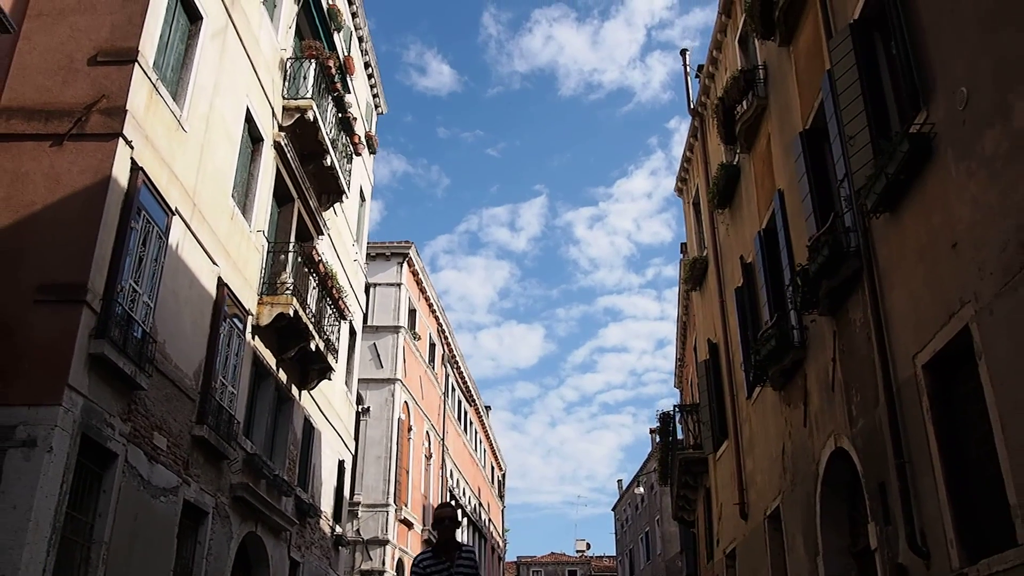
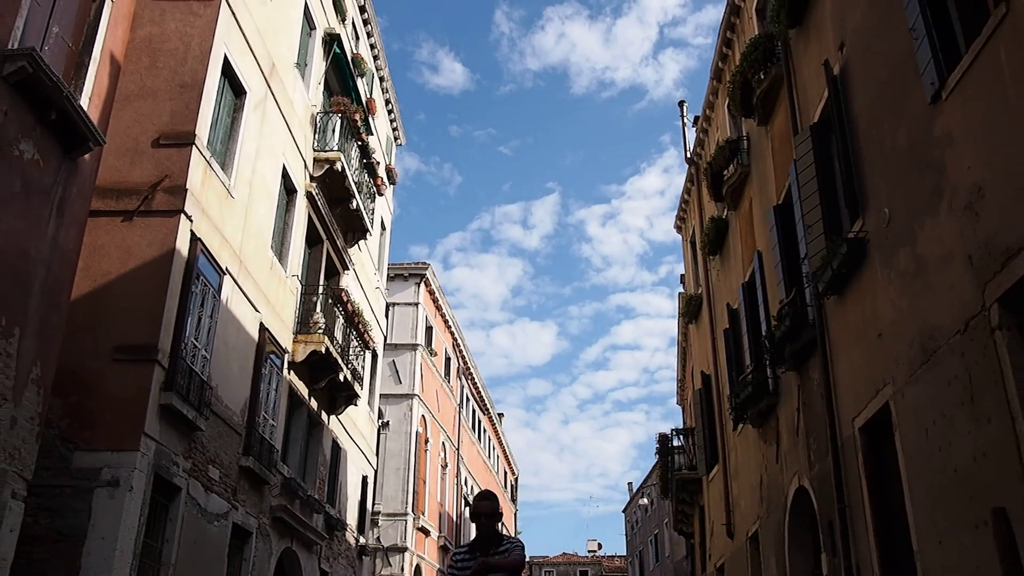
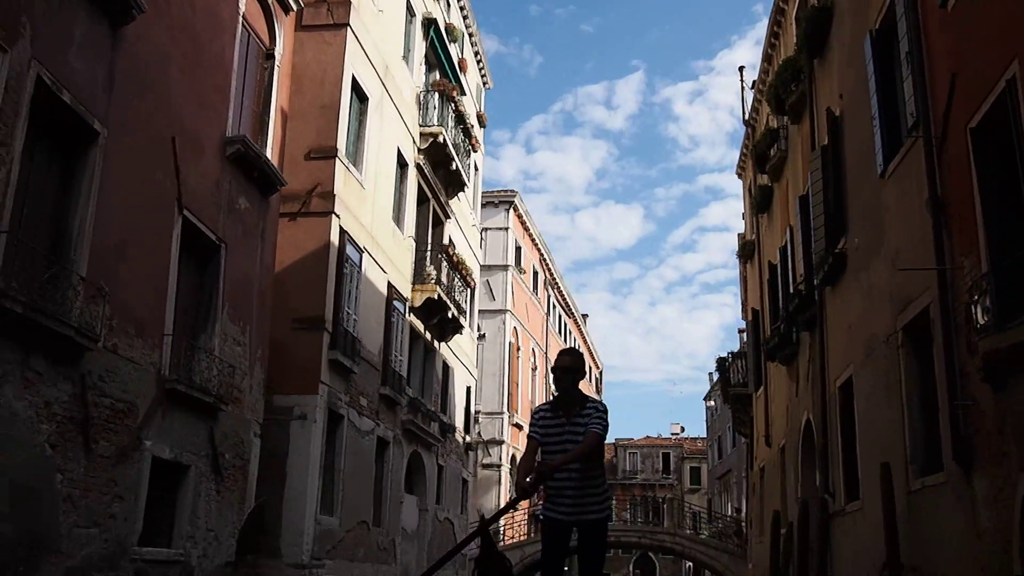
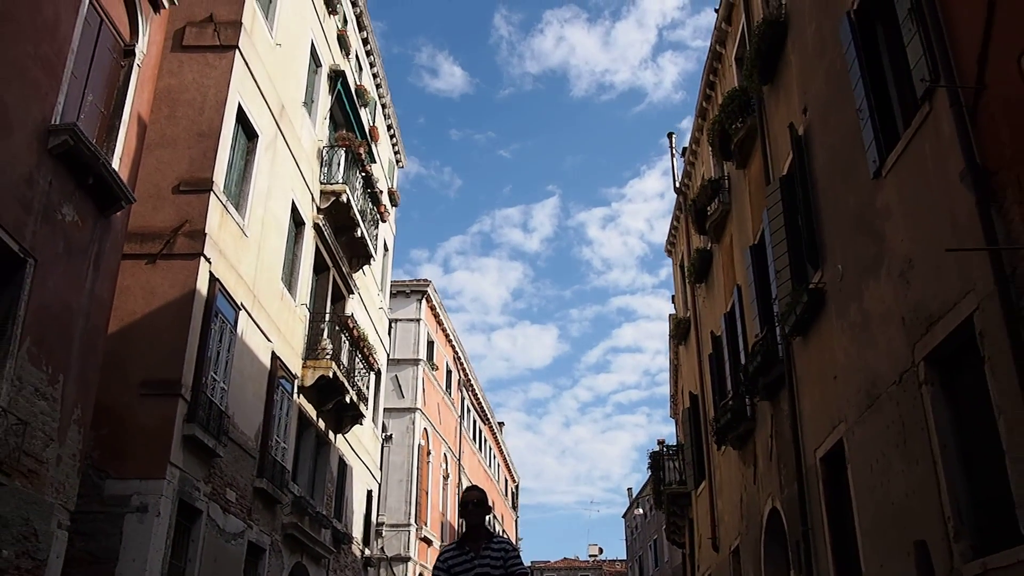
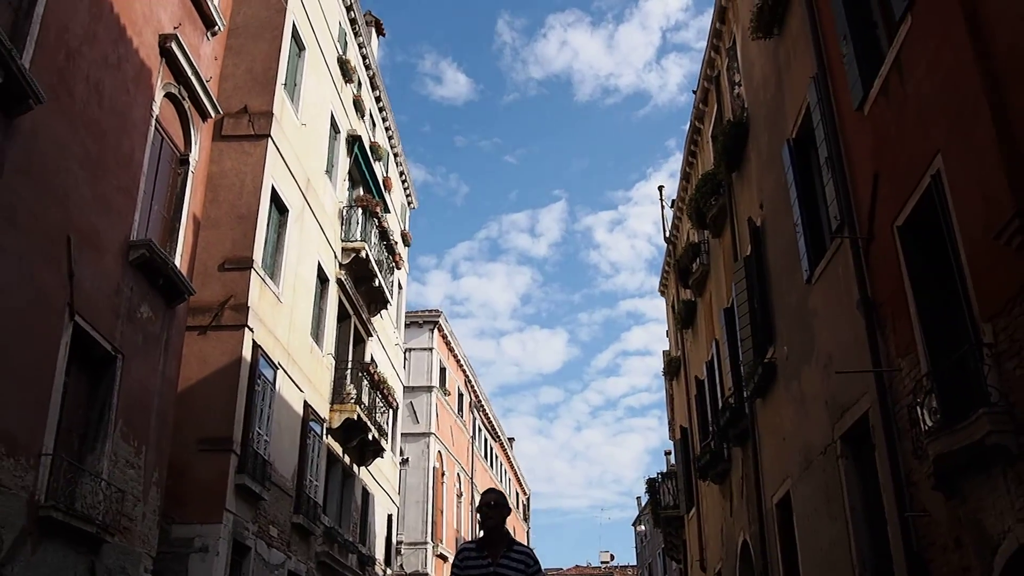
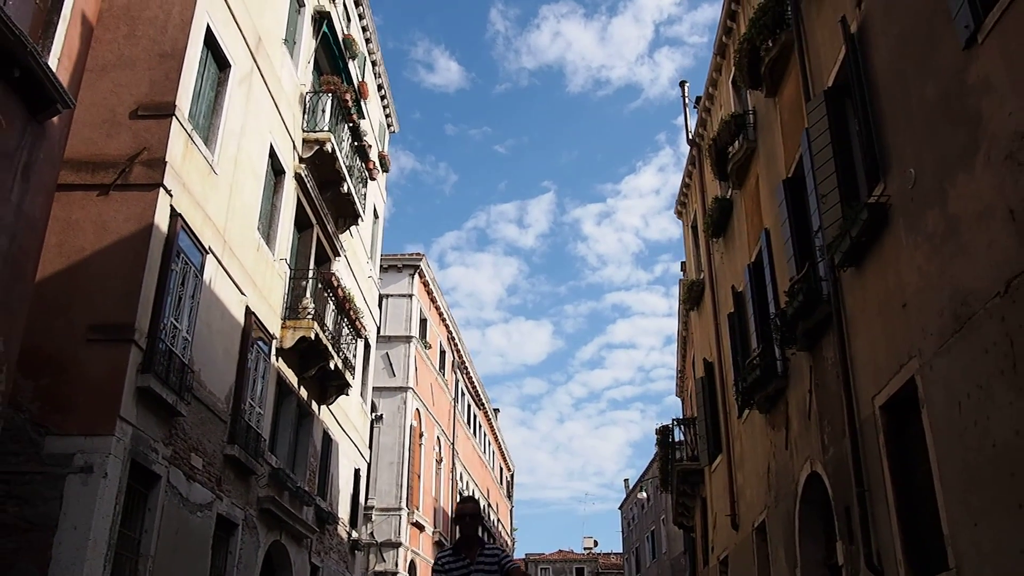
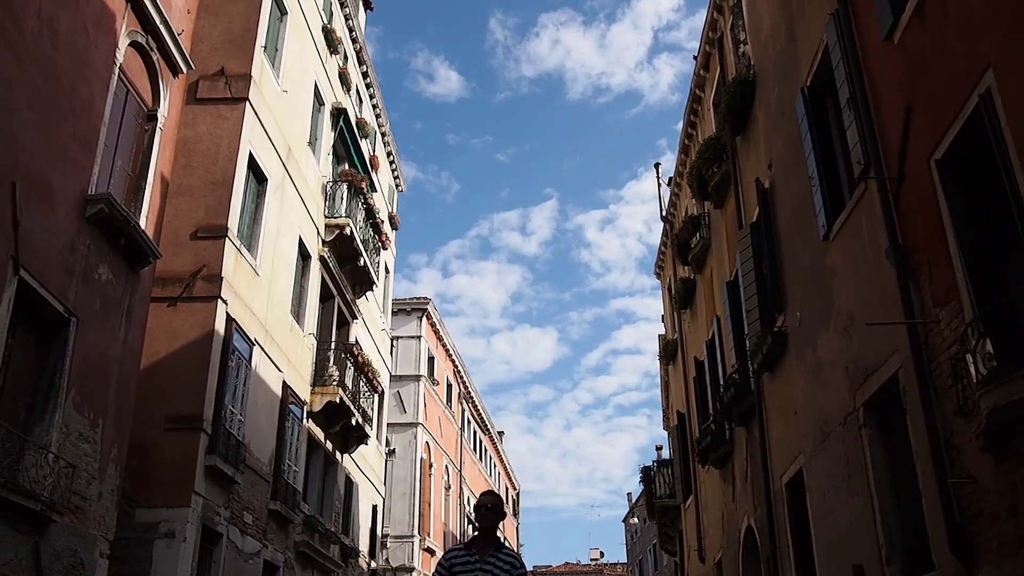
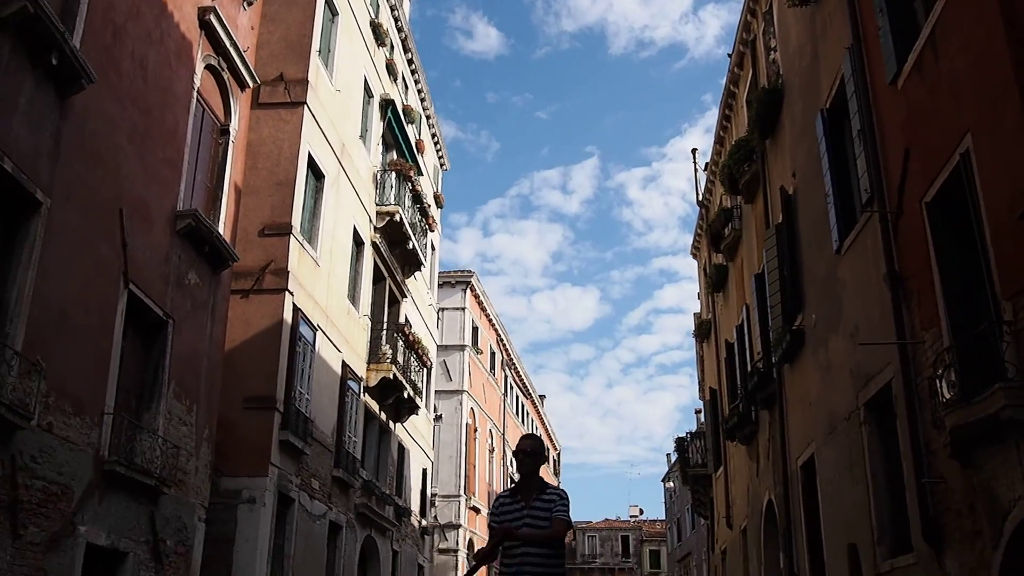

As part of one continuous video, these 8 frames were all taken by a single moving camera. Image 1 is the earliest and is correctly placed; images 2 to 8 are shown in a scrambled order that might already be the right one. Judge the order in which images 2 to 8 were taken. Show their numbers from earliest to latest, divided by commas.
6, 2, 4, 7, 5, 8, 3
